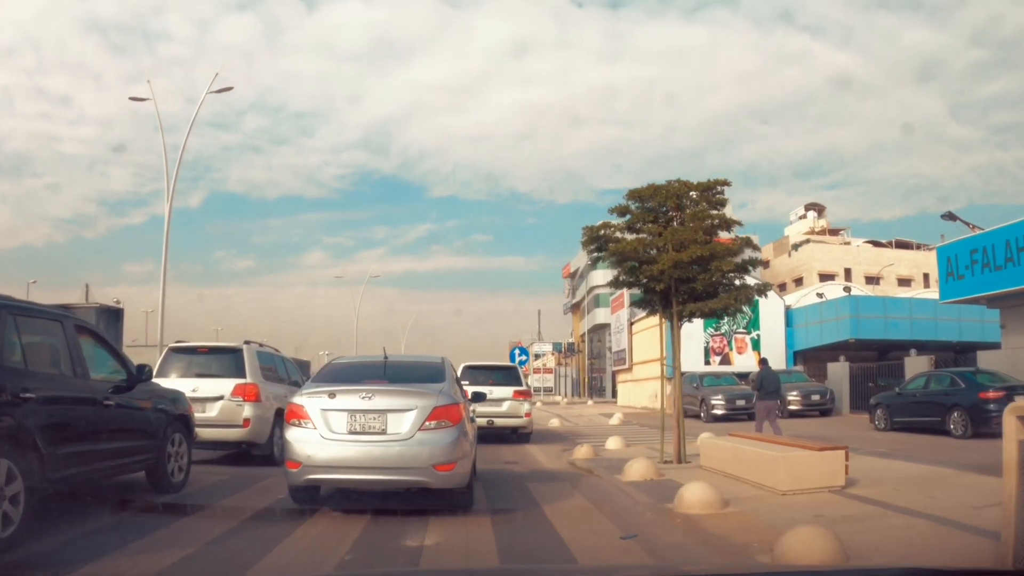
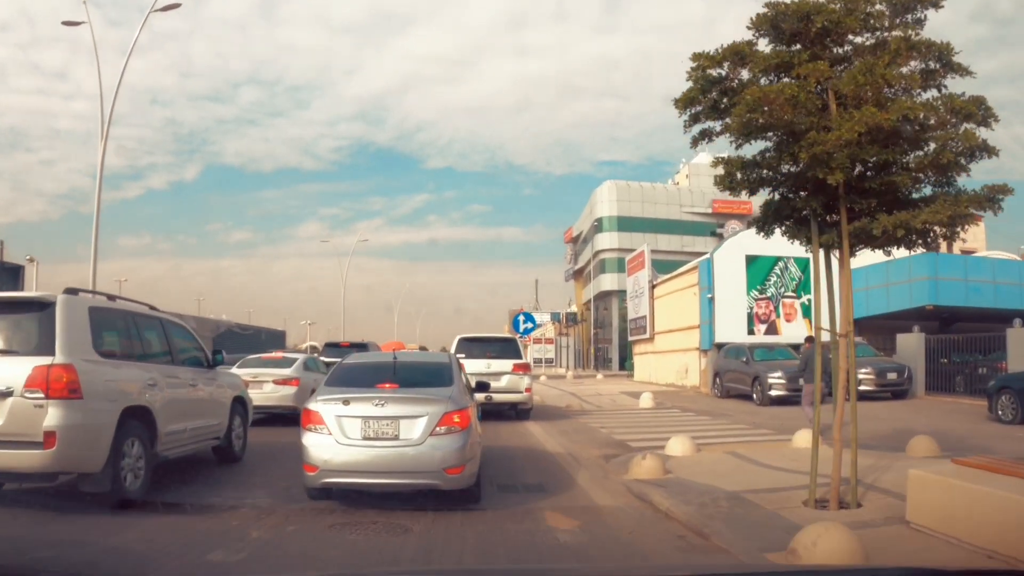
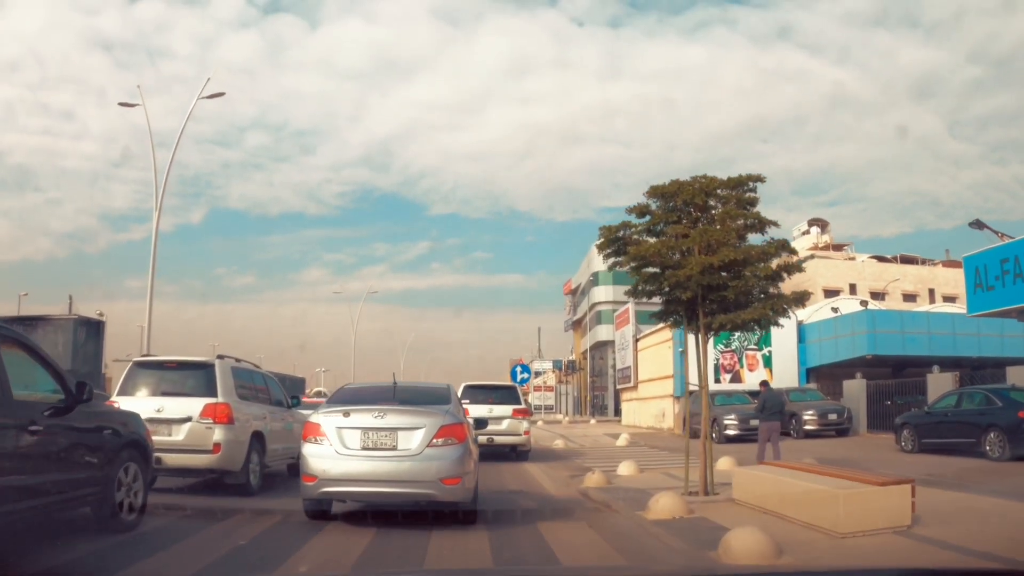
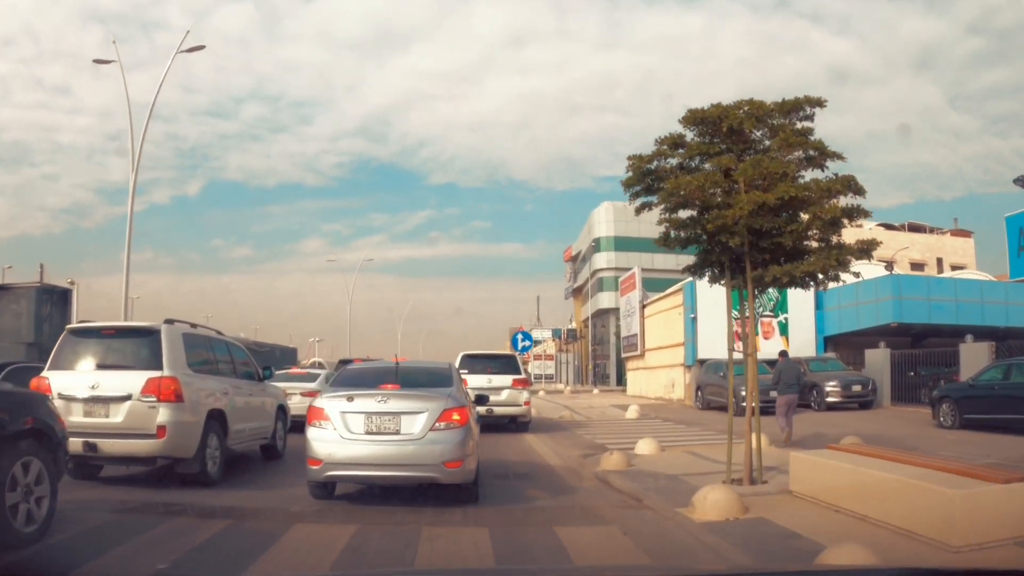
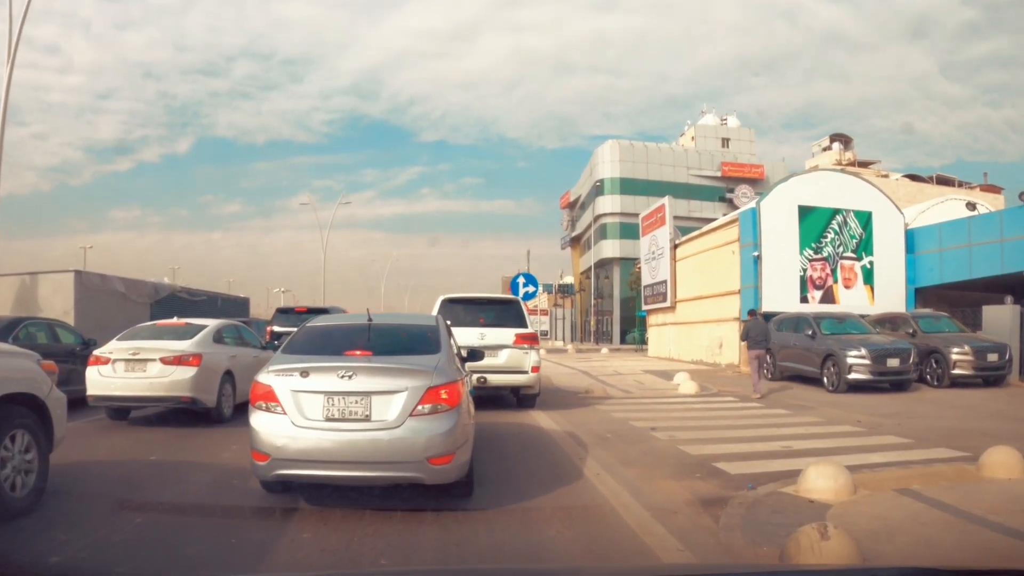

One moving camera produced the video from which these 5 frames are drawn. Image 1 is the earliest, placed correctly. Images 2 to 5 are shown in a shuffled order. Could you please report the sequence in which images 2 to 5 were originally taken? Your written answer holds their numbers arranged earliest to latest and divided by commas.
3, 4, 2, 5
